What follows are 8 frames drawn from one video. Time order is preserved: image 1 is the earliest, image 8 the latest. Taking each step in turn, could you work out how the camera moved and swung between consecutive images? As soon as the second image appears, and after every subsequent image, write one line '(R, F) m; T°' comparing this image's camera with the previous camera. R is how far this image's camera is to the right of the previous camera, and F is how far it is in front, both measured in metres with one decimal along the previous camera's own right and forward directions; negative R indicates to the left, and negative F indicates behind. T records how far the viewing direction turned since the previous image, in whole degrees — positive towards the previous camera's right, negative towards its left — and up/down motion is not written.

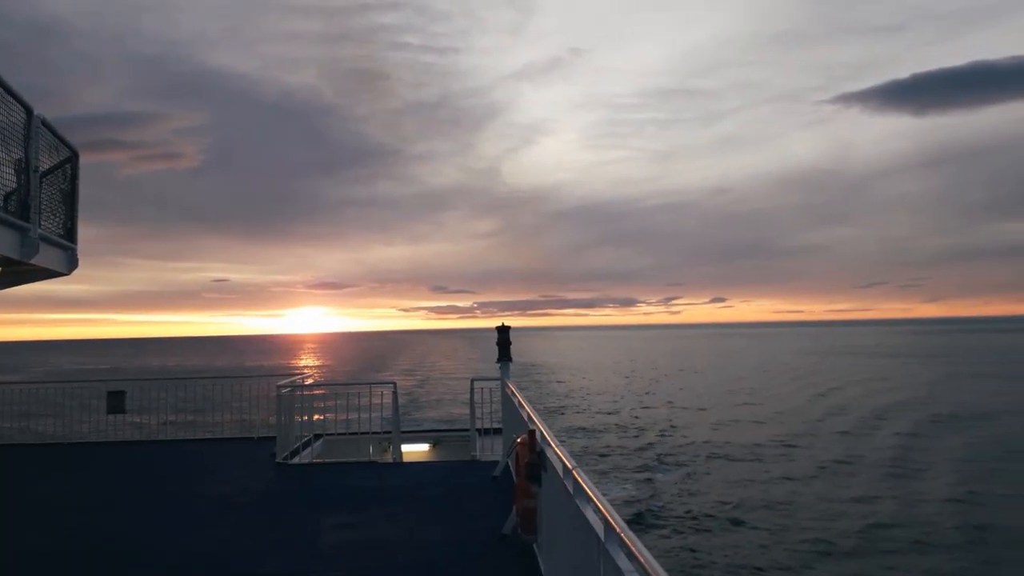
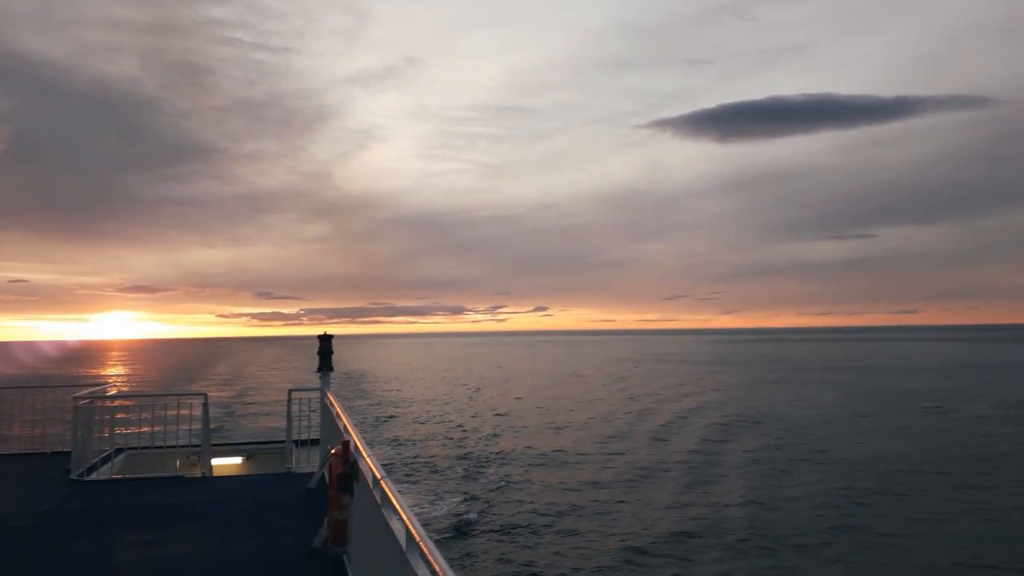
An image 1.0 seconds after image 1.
(+0.2, -0.2) m; +11°
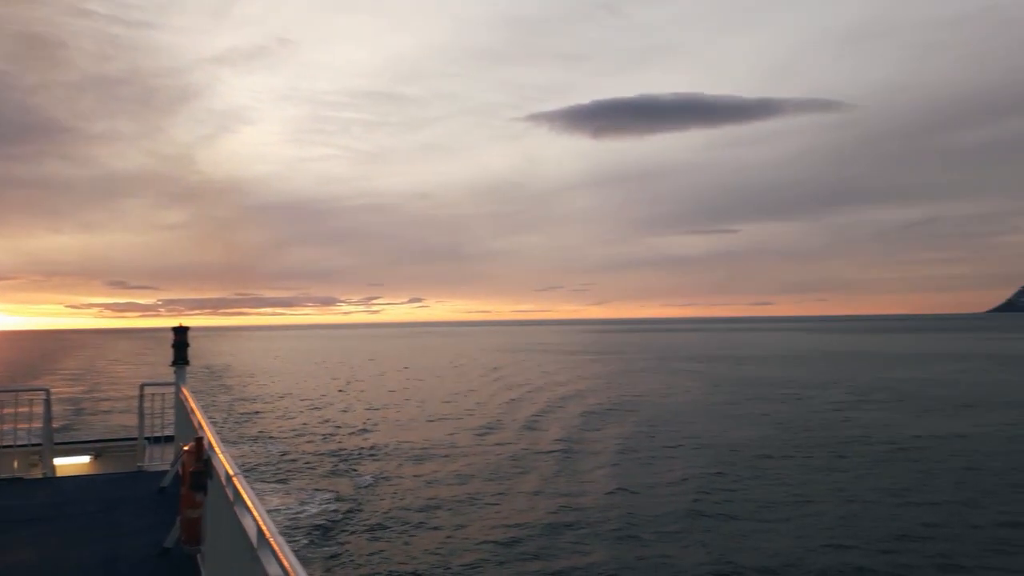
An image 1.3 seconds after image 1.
(+0.1, 0.0) m; +8°
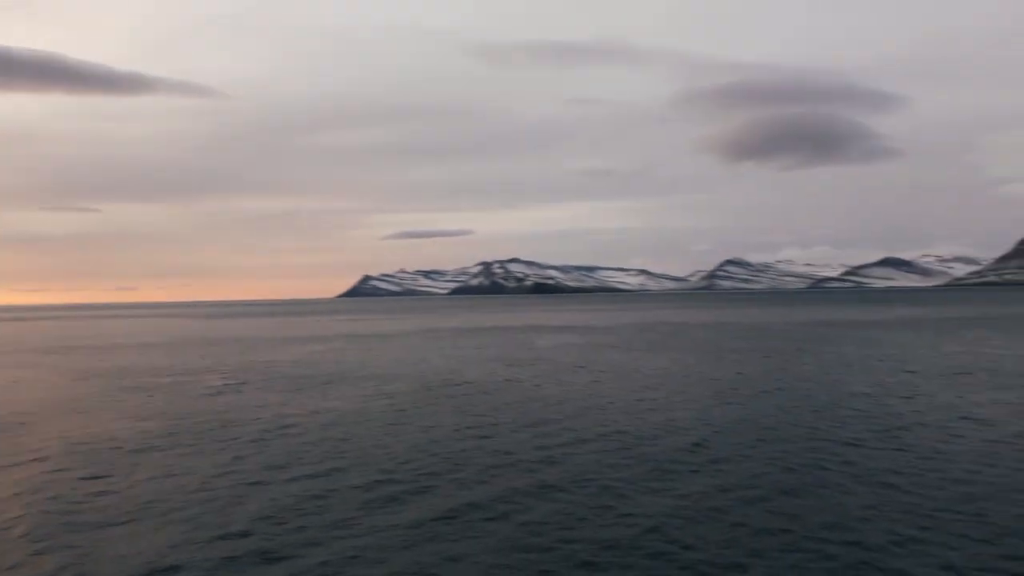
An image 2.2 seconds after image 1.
(+19.9, +5.7) m; -13°
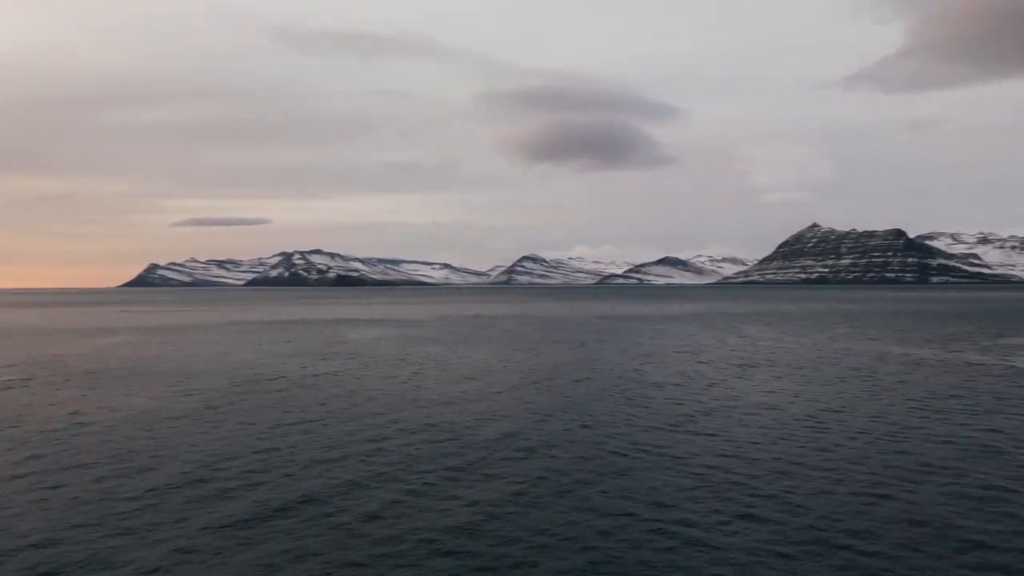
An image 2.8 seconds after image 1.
(-2.8, -0.2) m; +15°
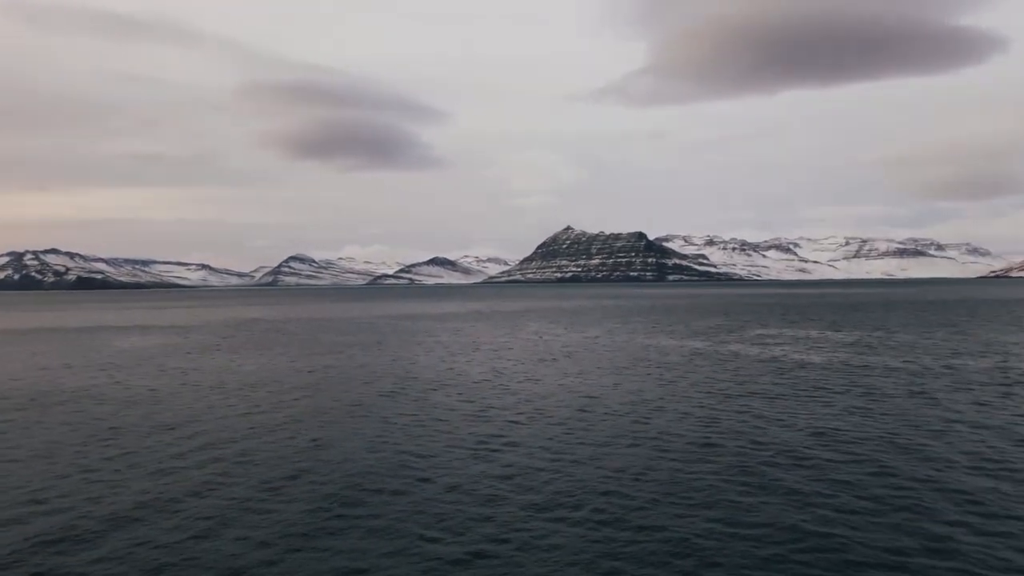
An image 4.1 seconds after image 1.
(-4.6, +0.9) m; +19°
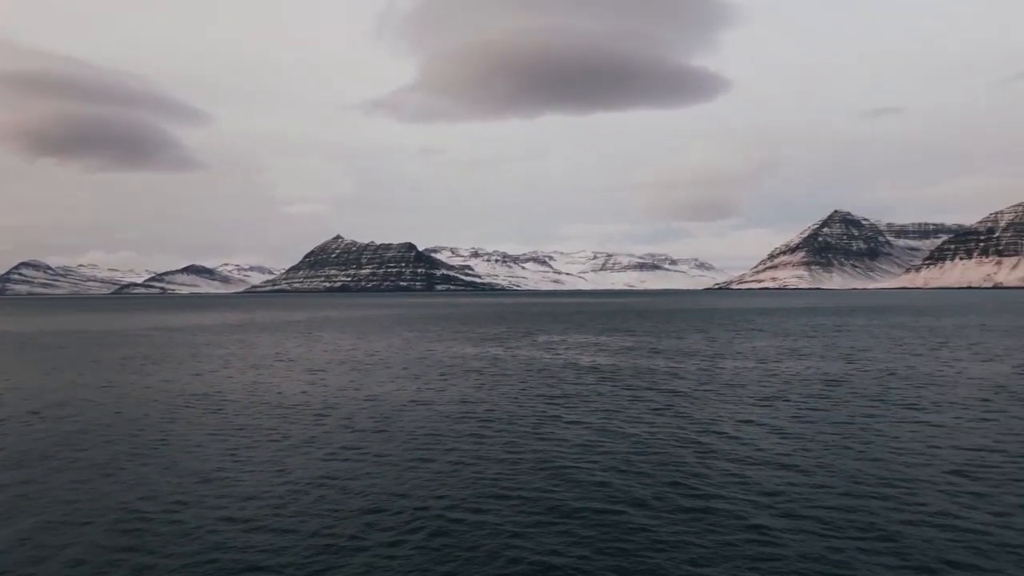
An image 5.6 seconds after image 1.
(-5.1, +0.4) m; +19°
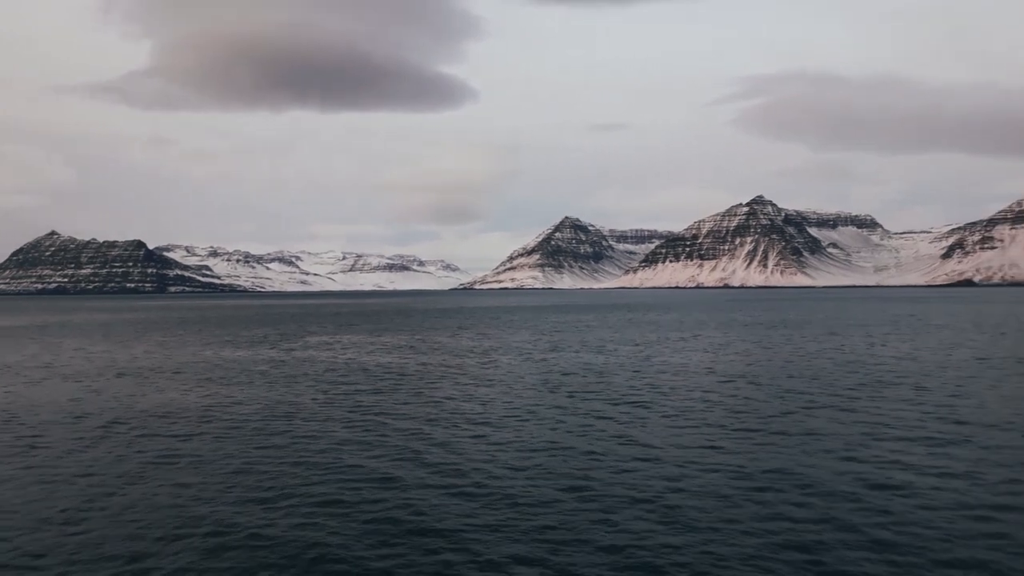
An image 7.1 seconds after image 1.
(-4.6, -0.1) m; +20°
